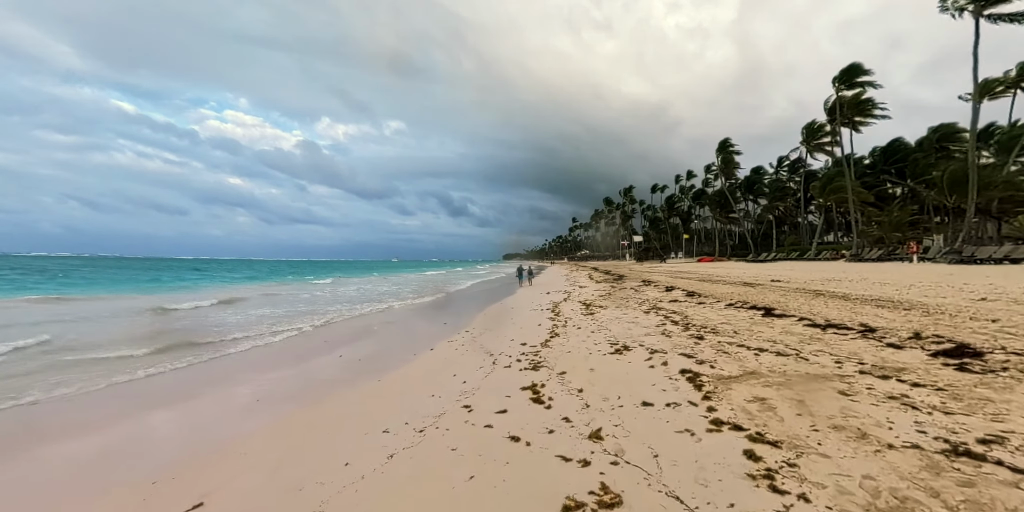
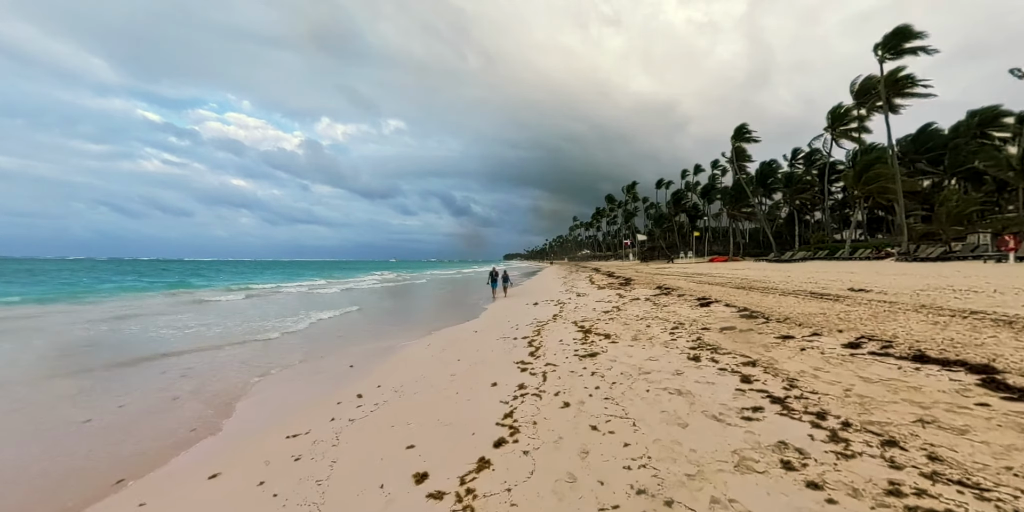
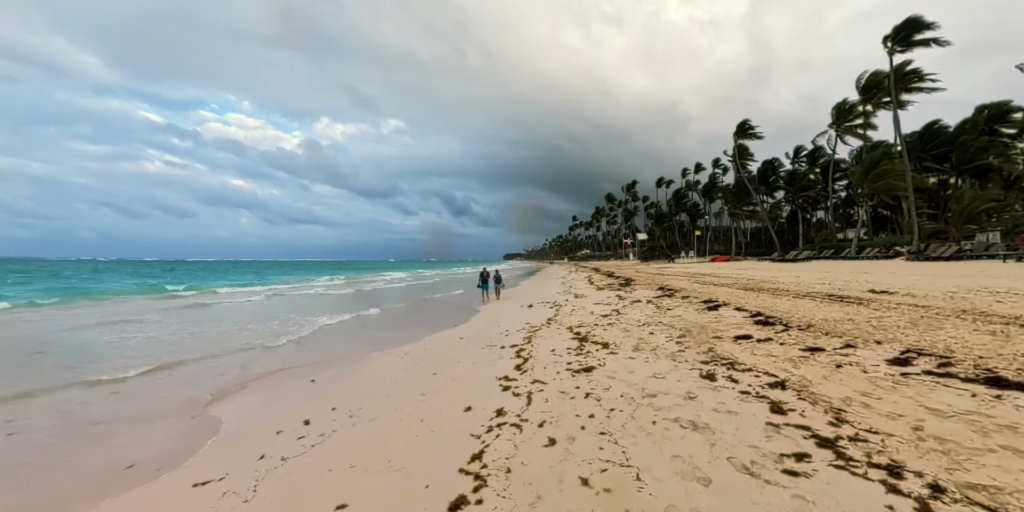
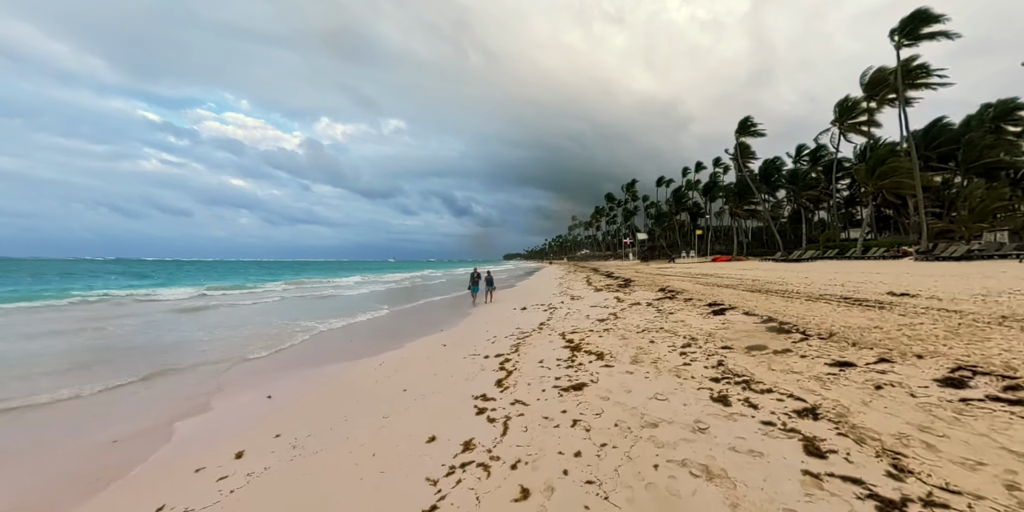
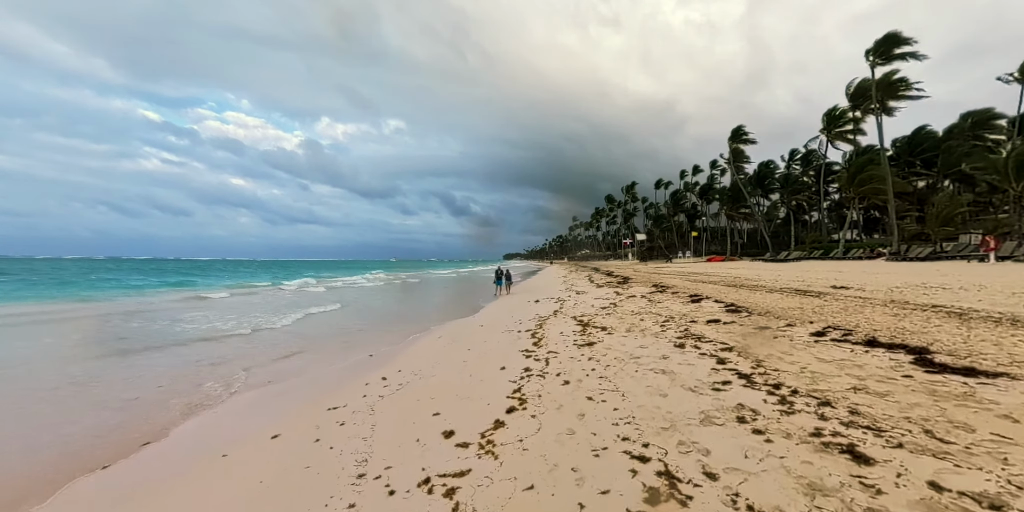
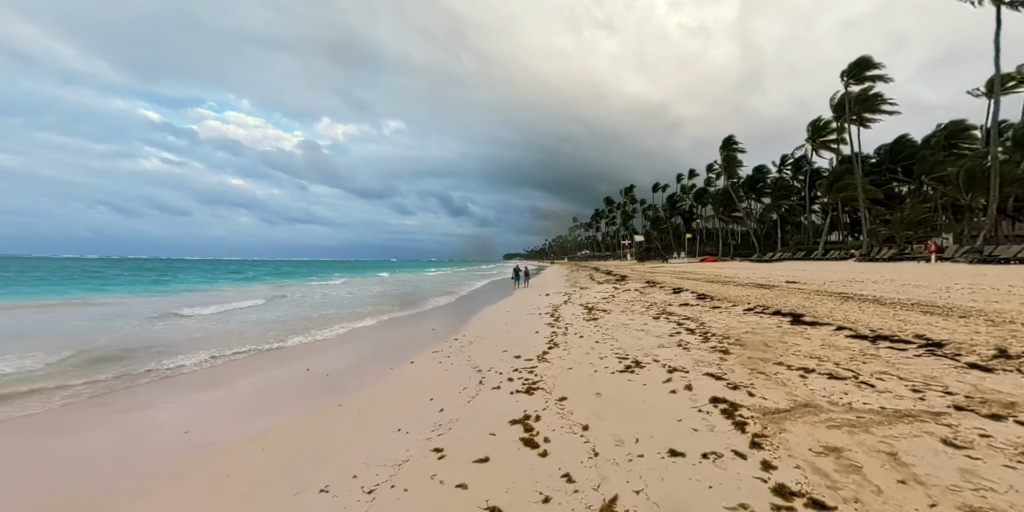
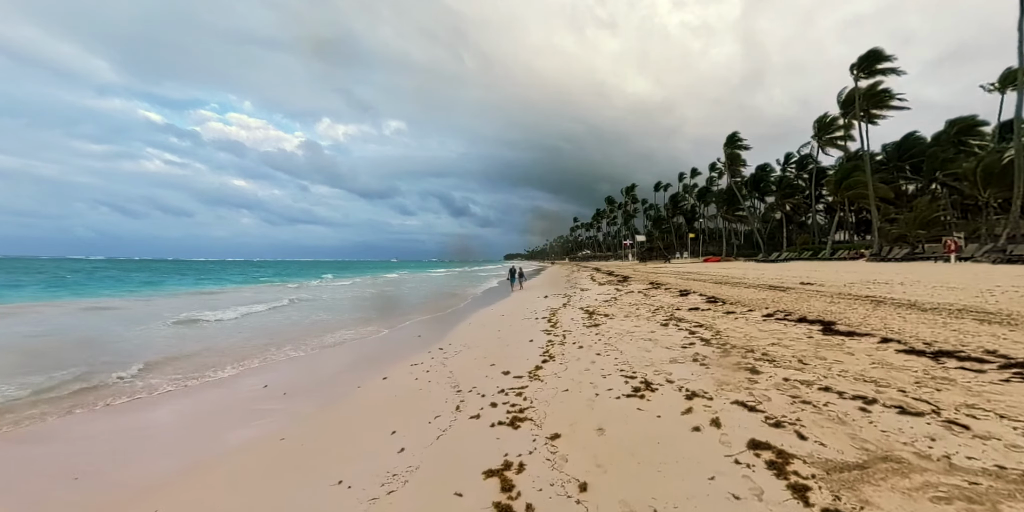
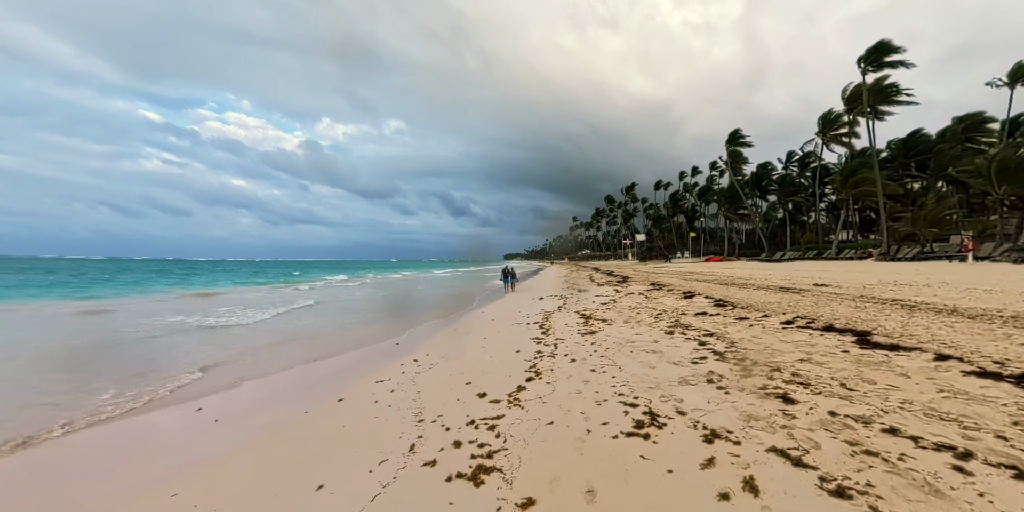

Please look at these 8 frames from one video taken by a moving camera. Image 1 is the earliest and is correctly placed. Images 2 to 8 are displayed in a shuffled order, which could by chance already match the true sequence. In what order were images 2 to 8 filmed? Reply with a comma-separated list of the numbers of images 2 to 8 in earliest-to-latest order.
6, 7, 8, 5, 2, 3, 4
